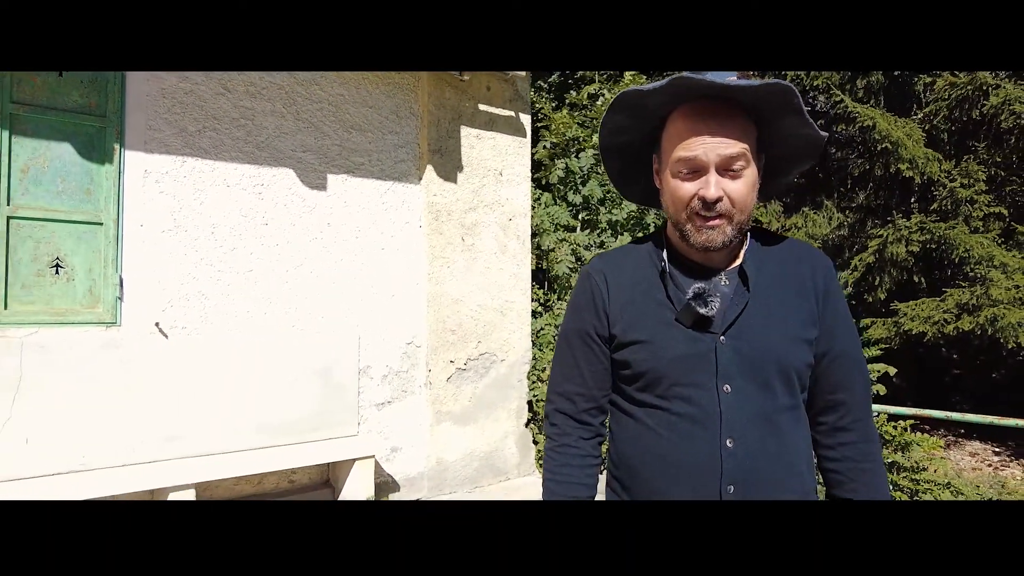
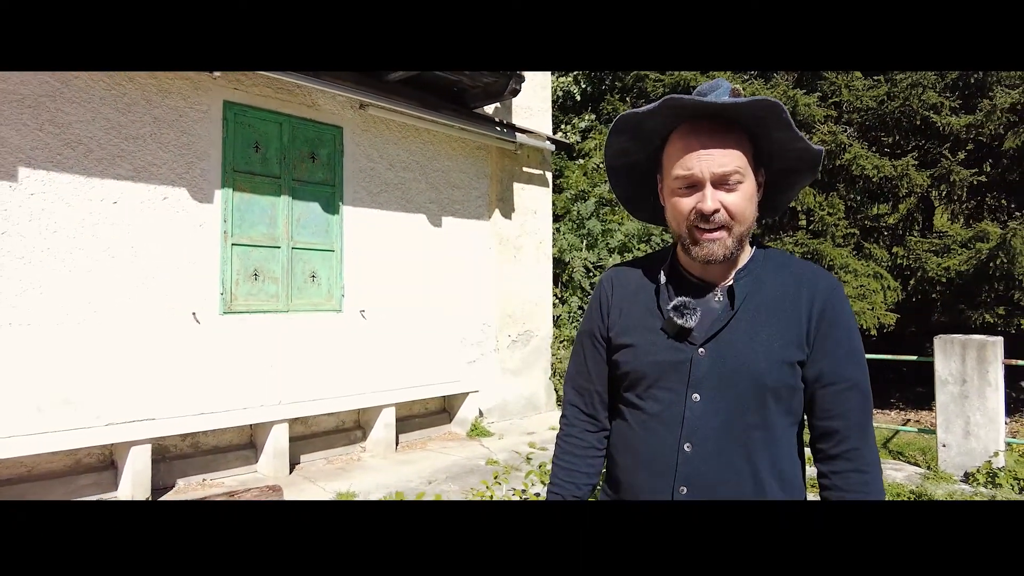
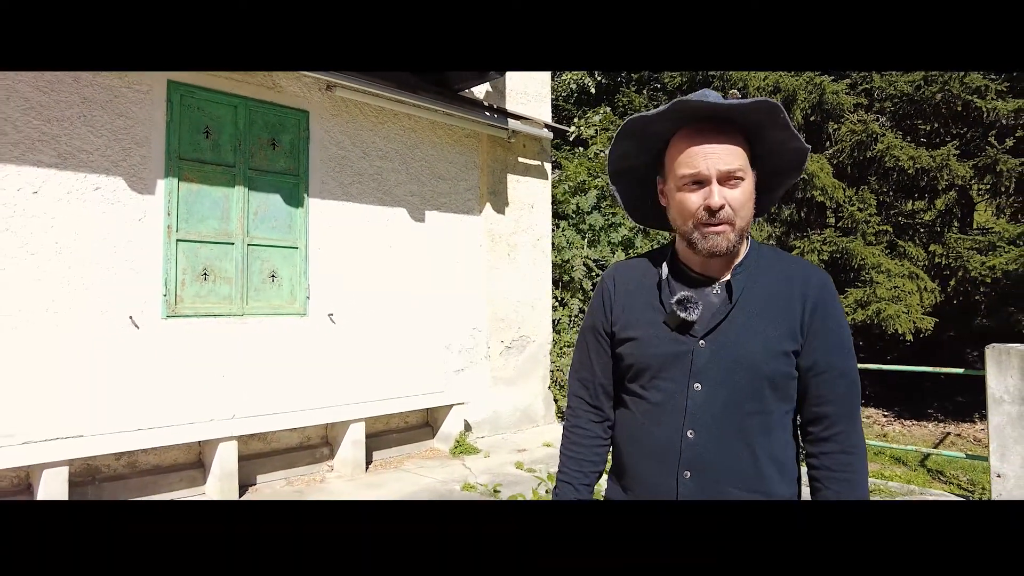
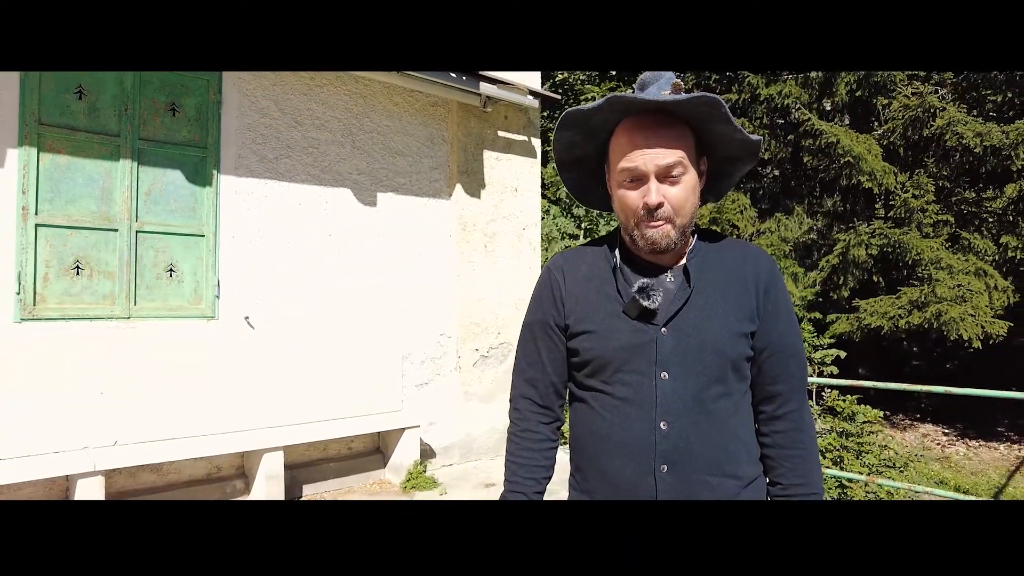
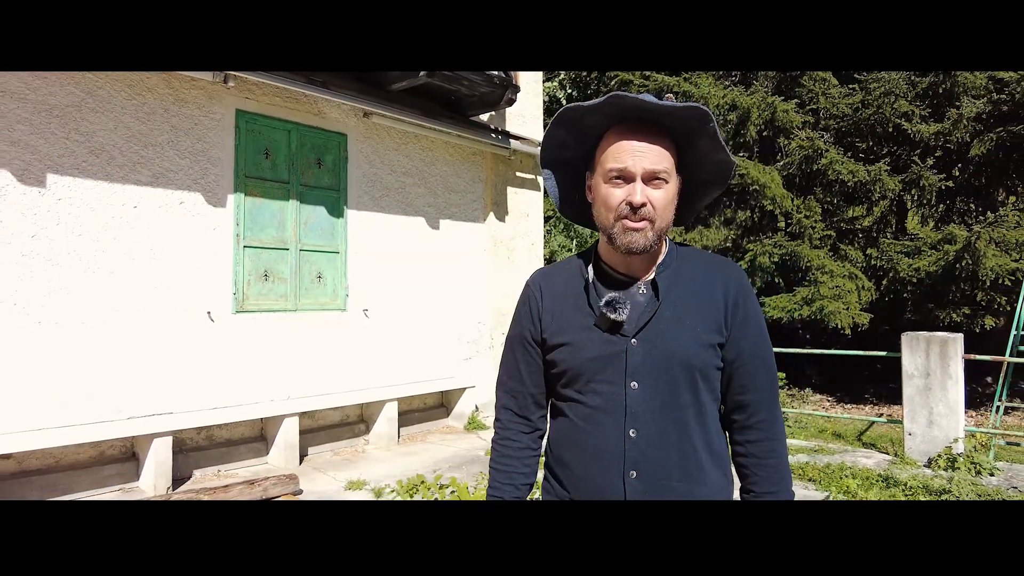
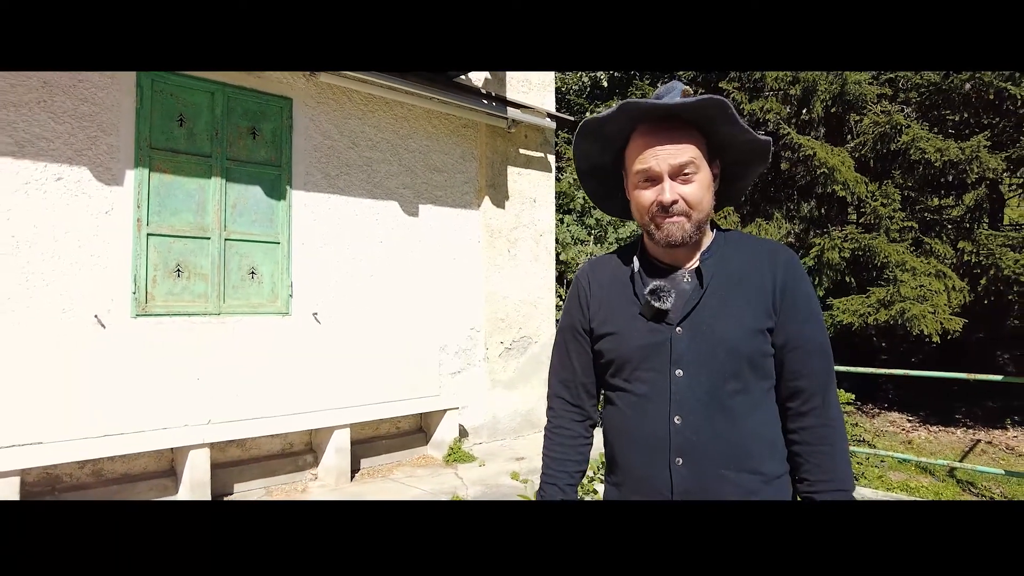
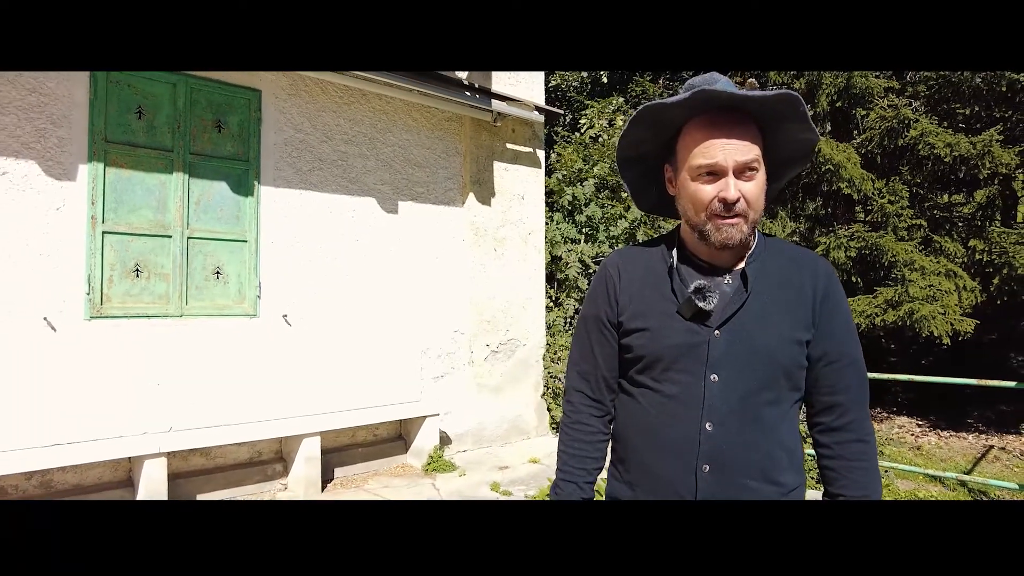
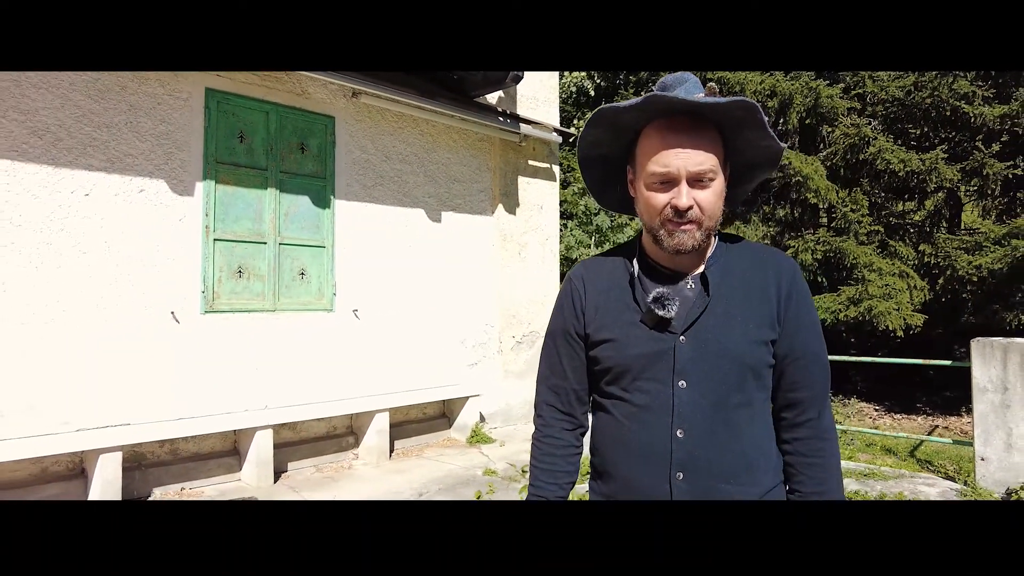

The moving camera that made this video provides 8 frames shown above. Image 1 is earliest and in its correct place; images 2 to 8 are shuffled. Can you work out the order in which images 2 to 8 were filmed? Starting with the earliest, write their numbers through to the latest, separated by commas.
4, 7, 6, 3, 8, 2, 5
